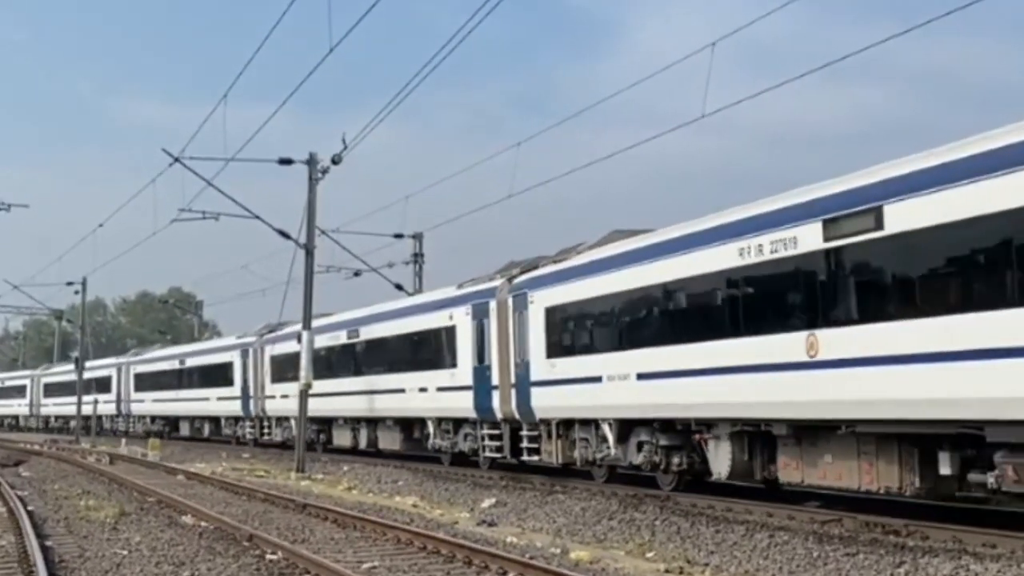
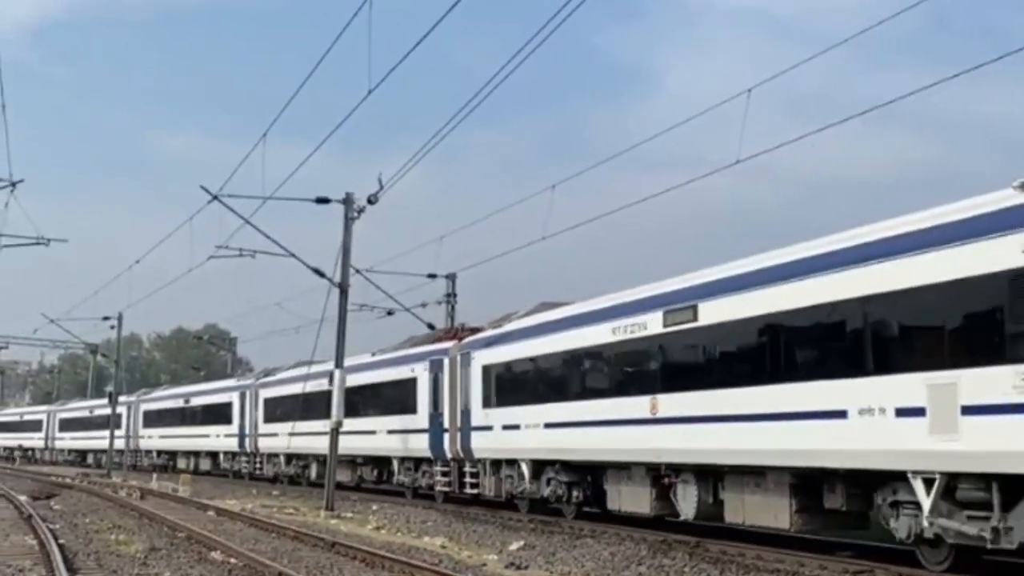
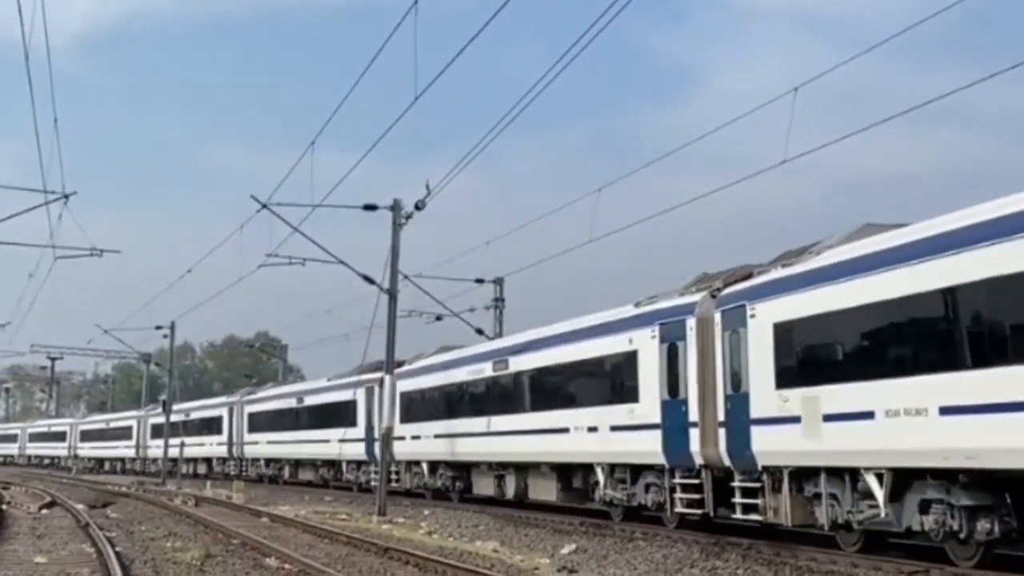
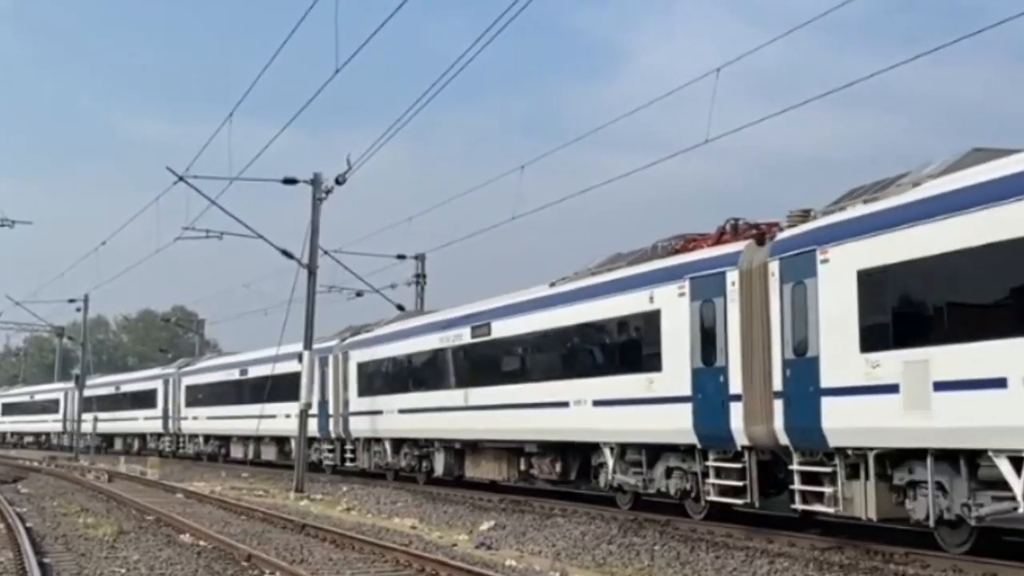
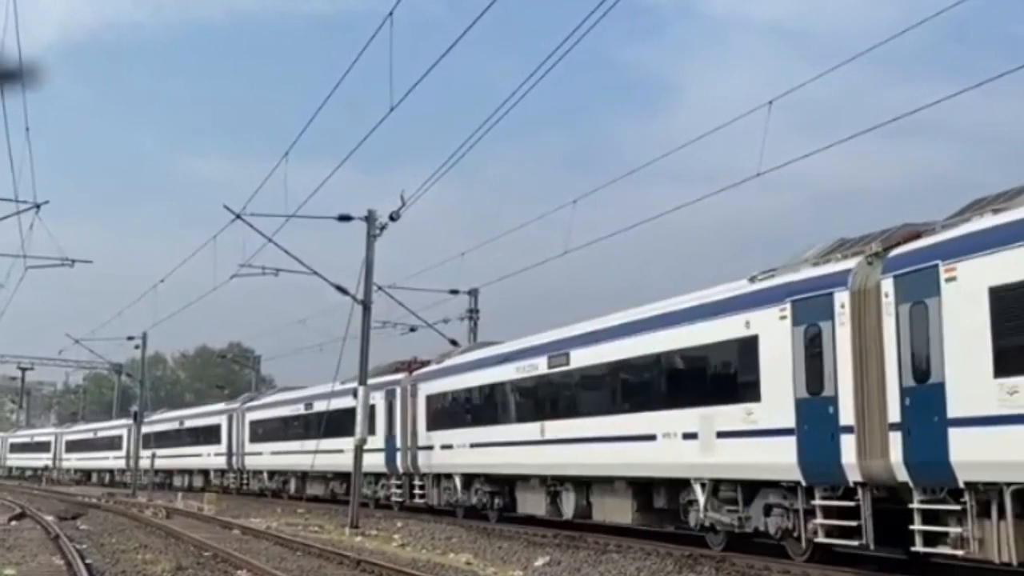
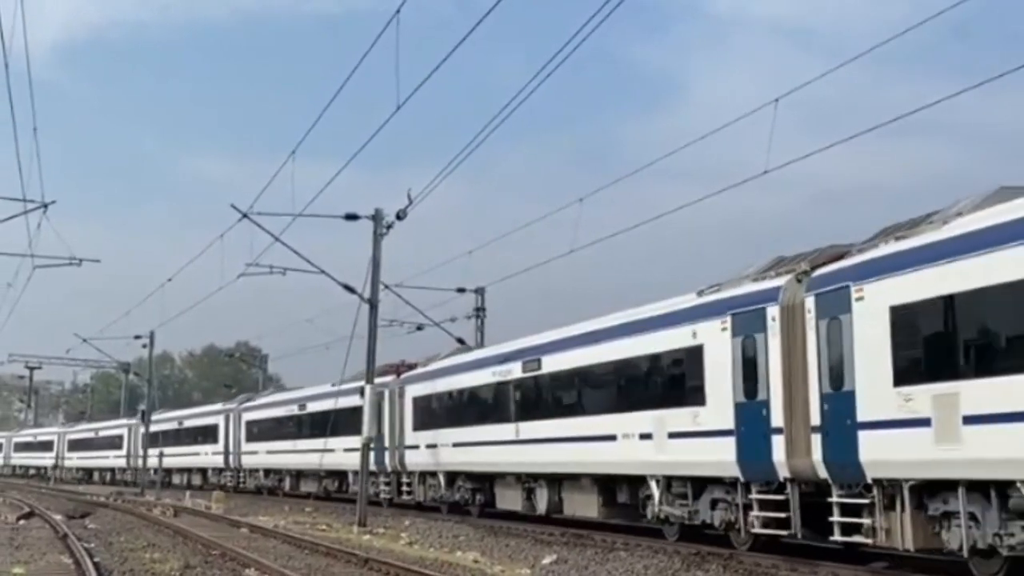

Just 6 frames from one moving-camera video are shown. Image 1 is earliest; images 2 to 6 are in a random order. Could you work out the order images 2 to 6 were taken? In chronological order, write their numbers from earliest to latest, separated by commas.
4, 2, 5, 6, 3
